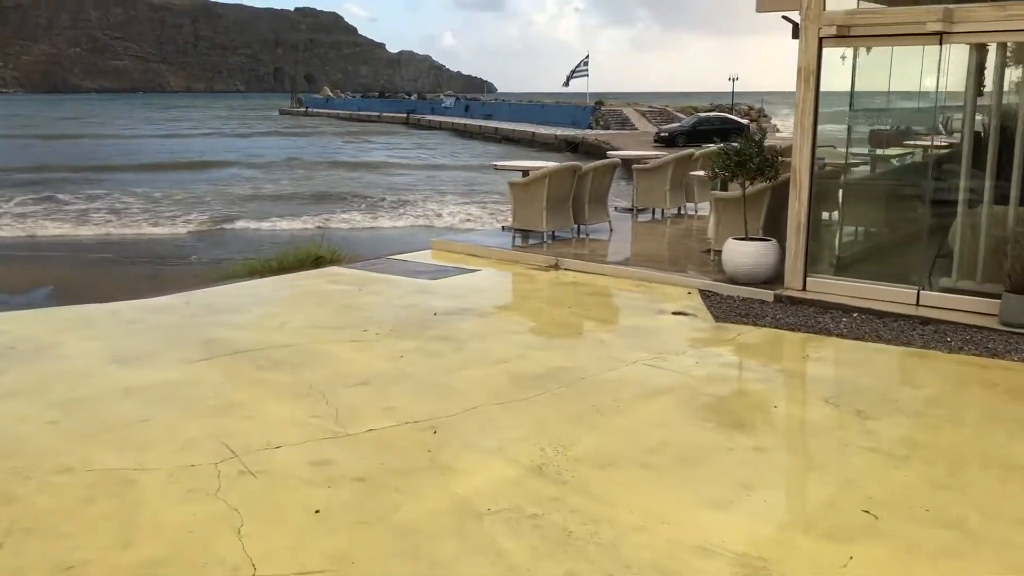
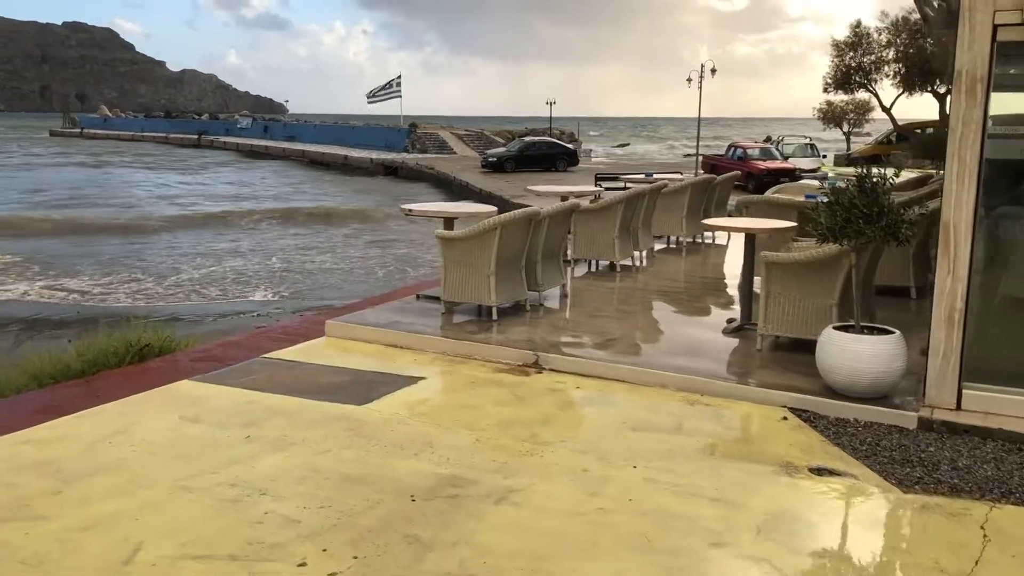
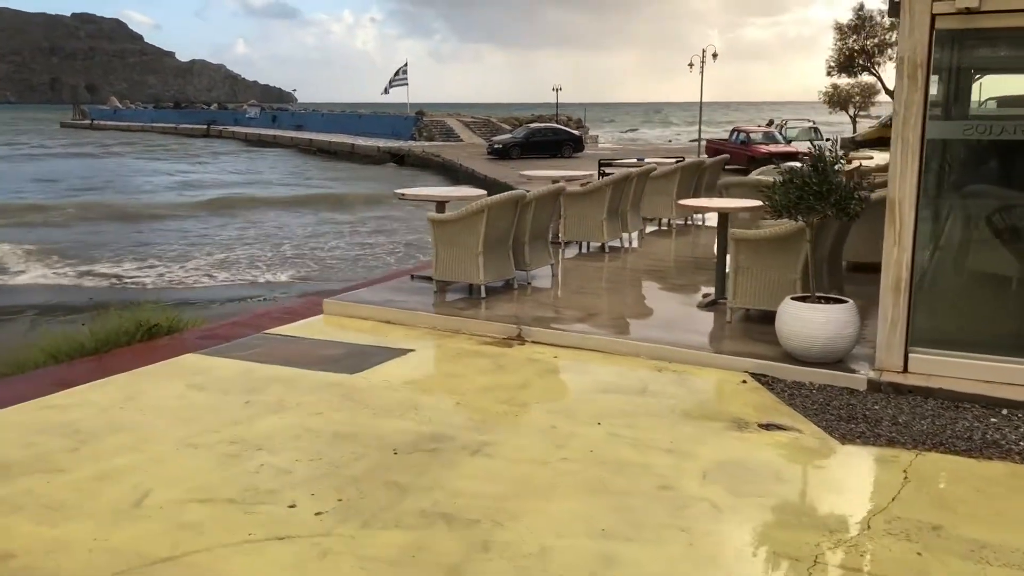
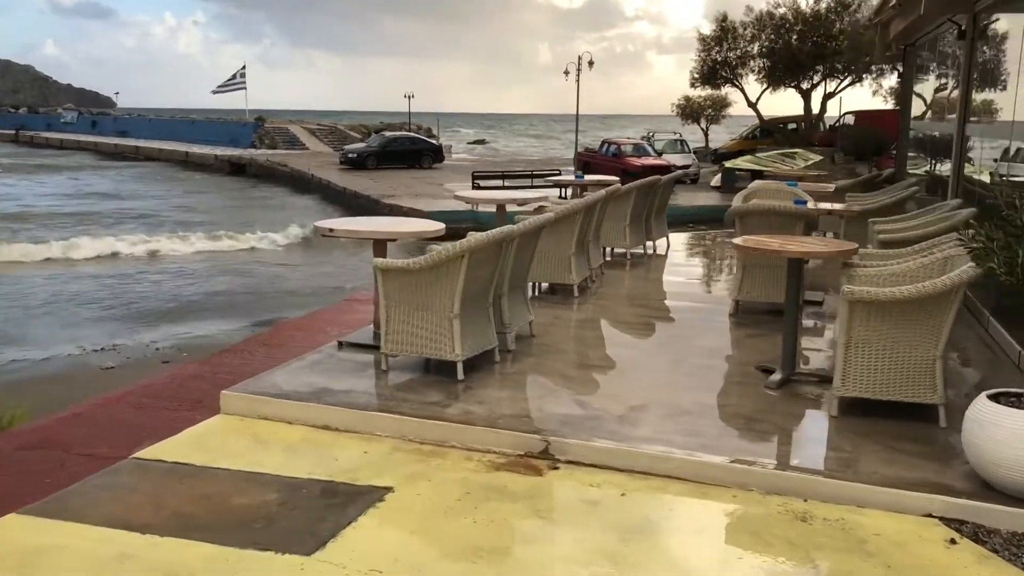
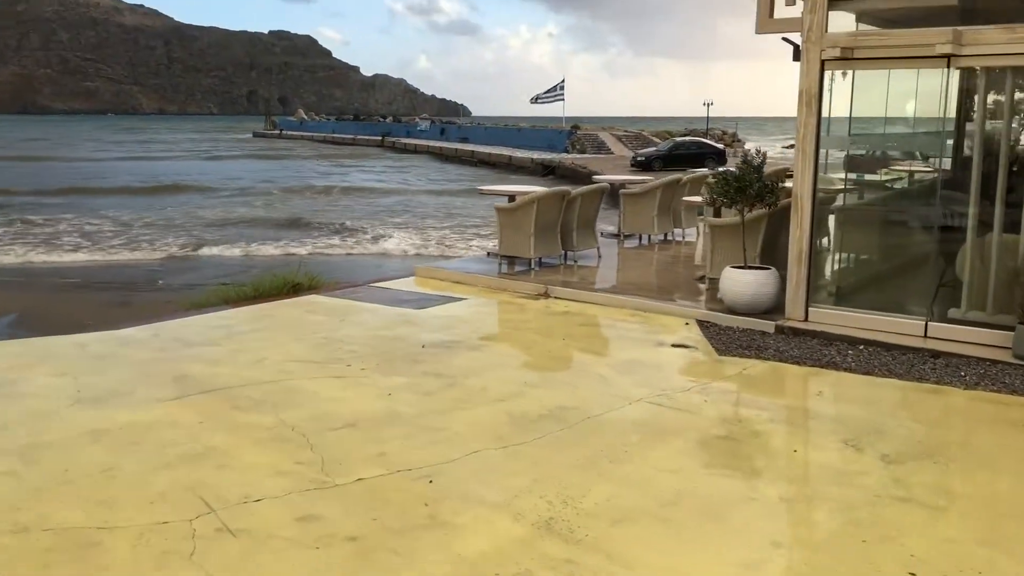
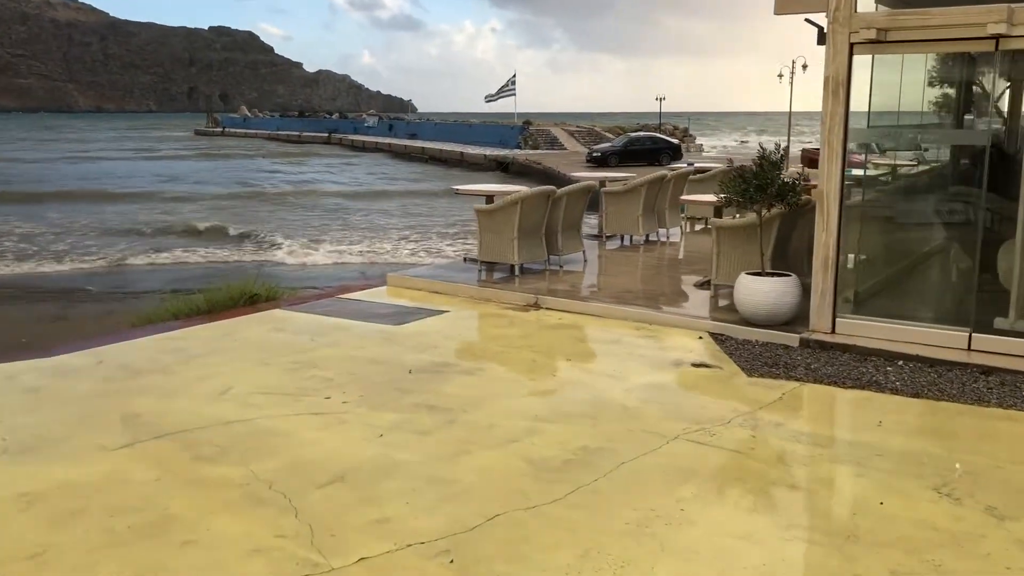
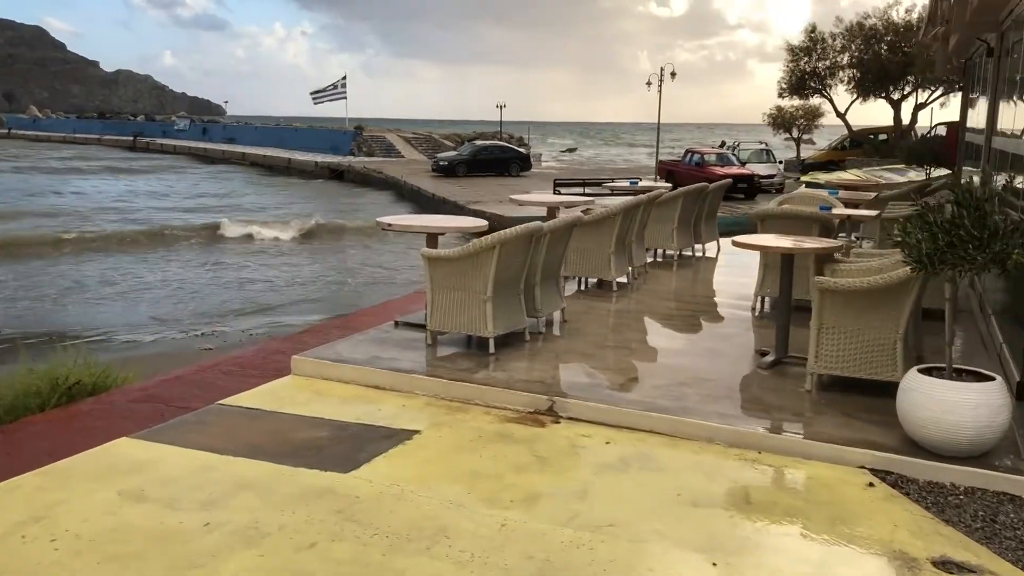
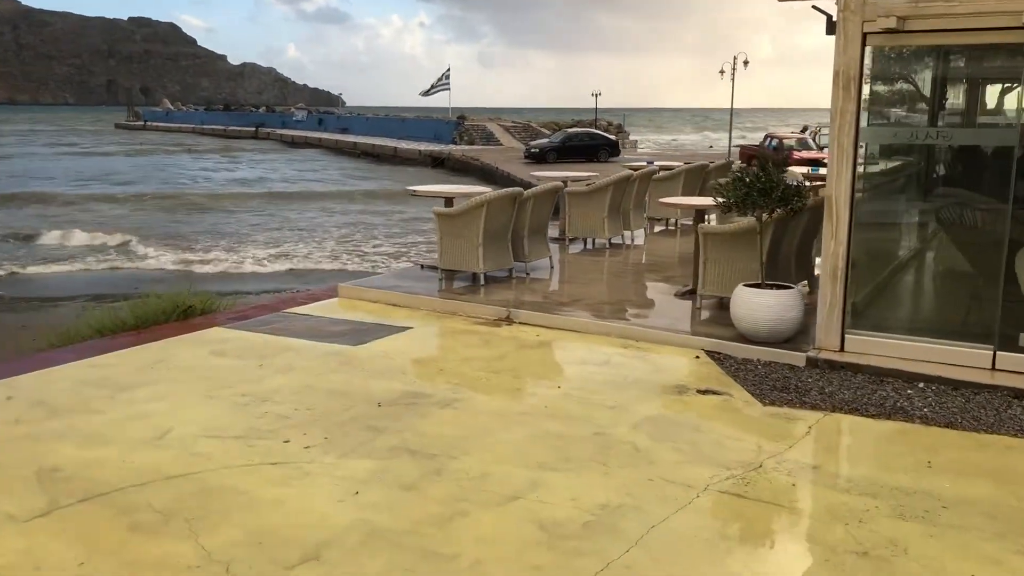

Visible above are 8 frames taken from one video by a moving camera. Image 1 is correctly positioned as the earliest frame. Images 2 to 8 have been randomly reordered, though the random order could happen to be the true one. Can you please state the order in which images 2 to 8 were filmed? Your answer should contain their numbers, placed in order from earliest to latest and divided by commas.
5, 6, 8, 3, 2, 7, 4
